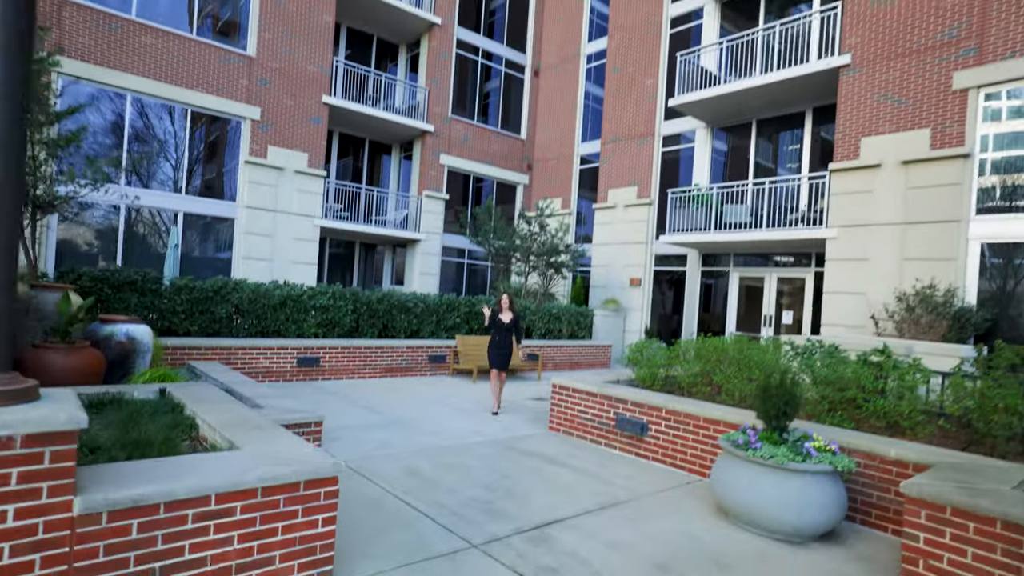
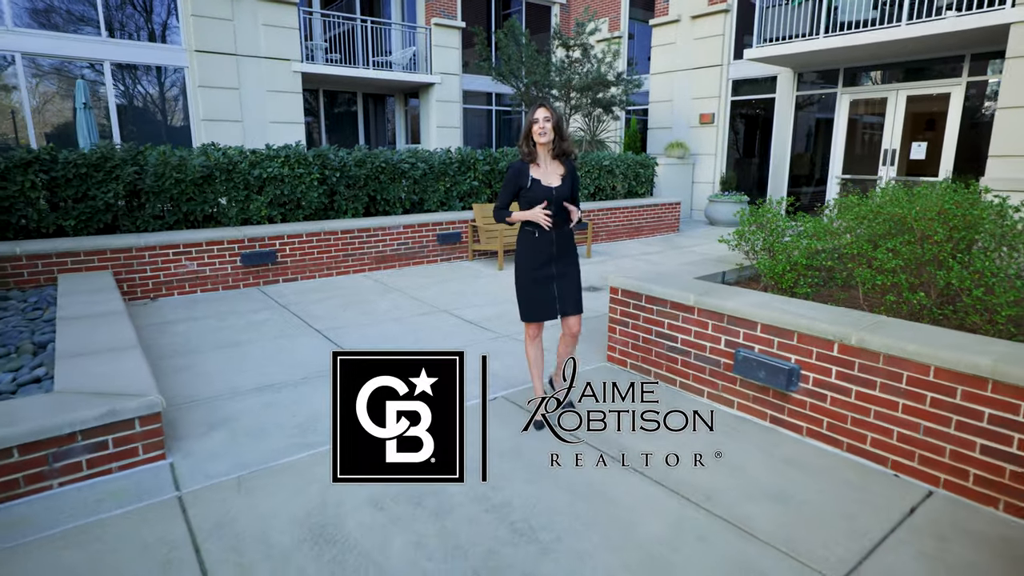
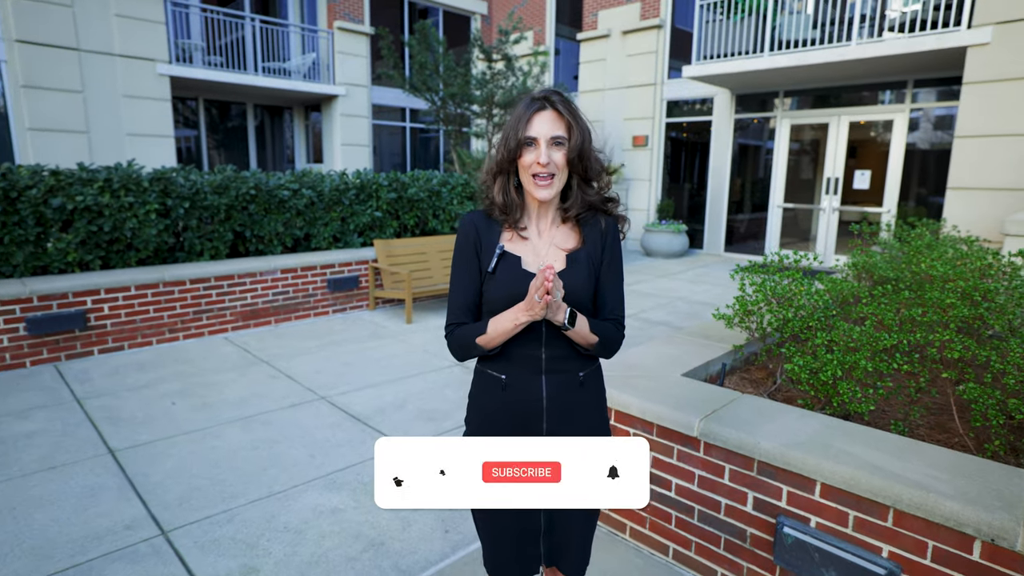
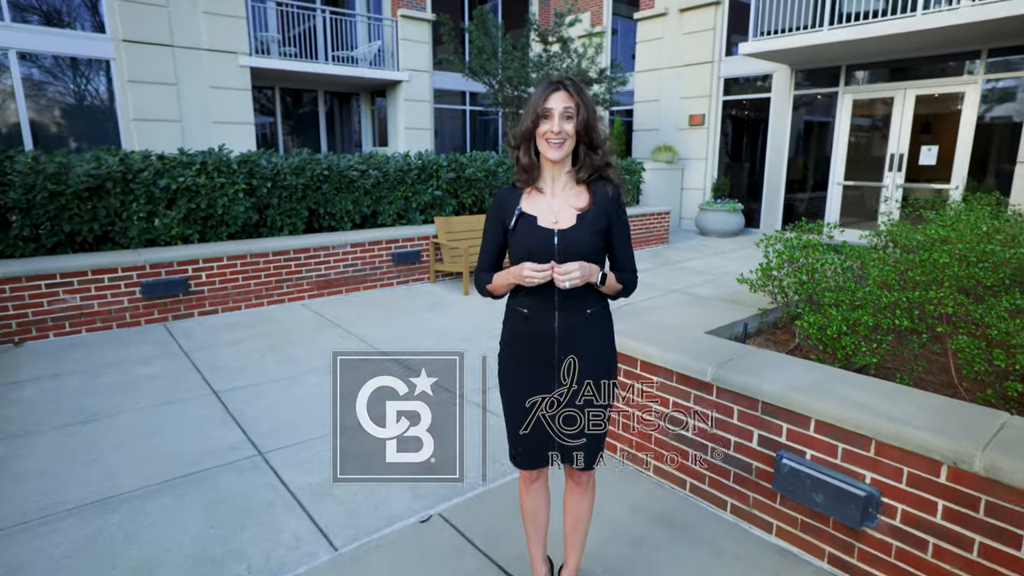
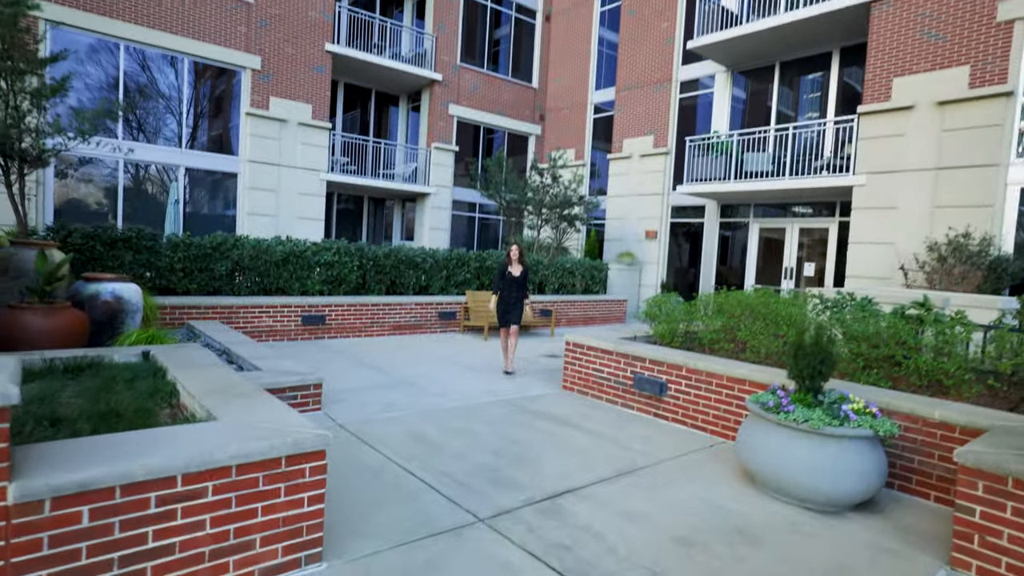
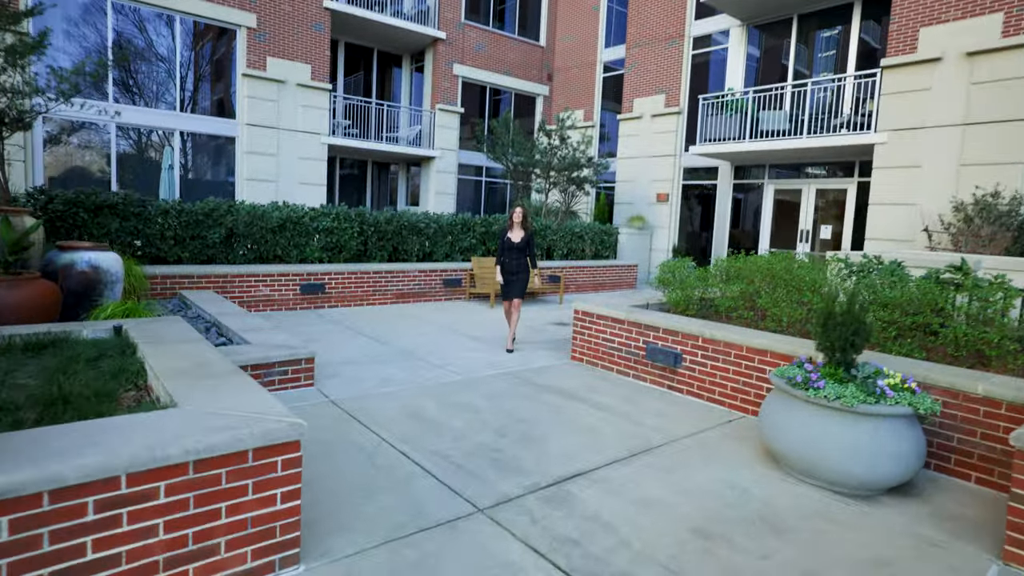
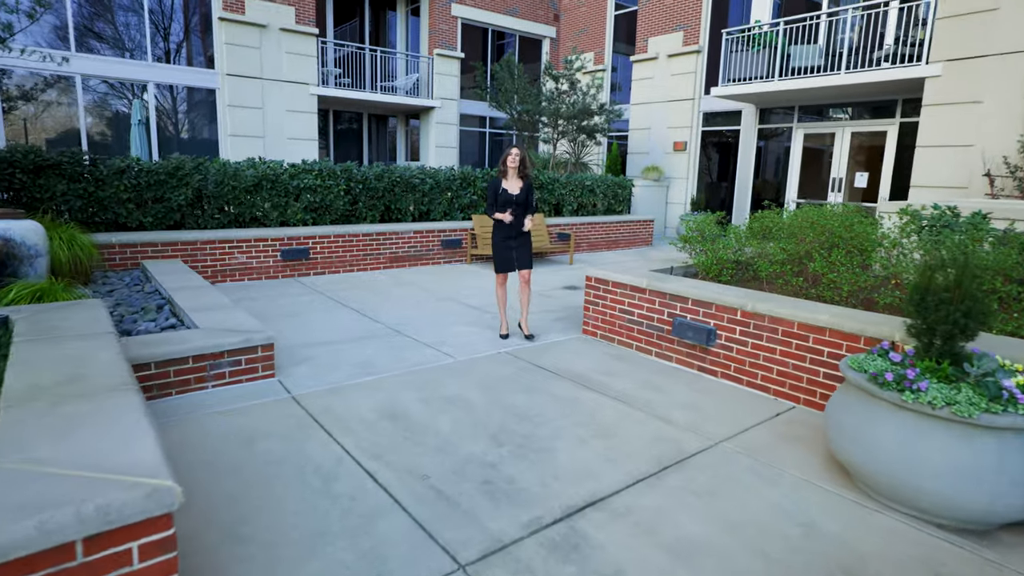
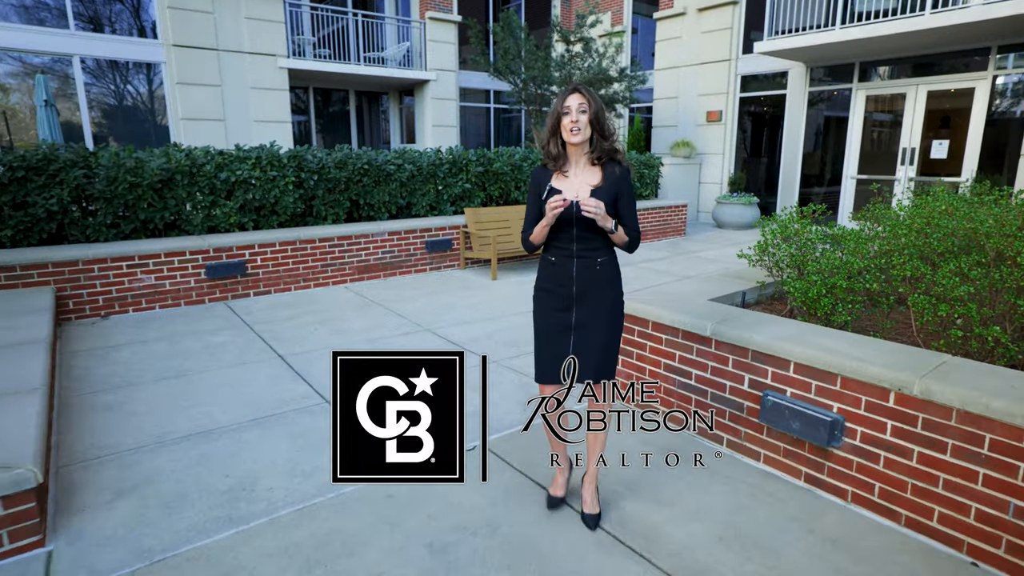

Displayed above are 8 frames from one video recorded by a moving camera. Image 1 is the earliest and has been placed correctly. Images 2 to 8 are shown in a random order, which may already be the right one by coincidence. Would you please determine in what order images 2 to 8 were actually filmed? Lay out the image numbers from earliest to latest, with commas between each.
5, 6, 7, 2, 8, 4, 3
